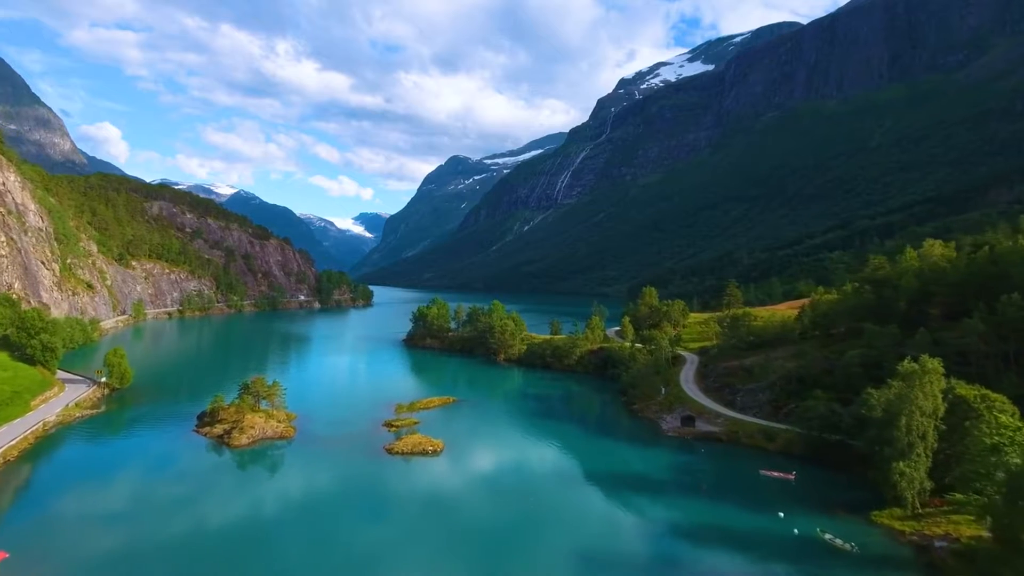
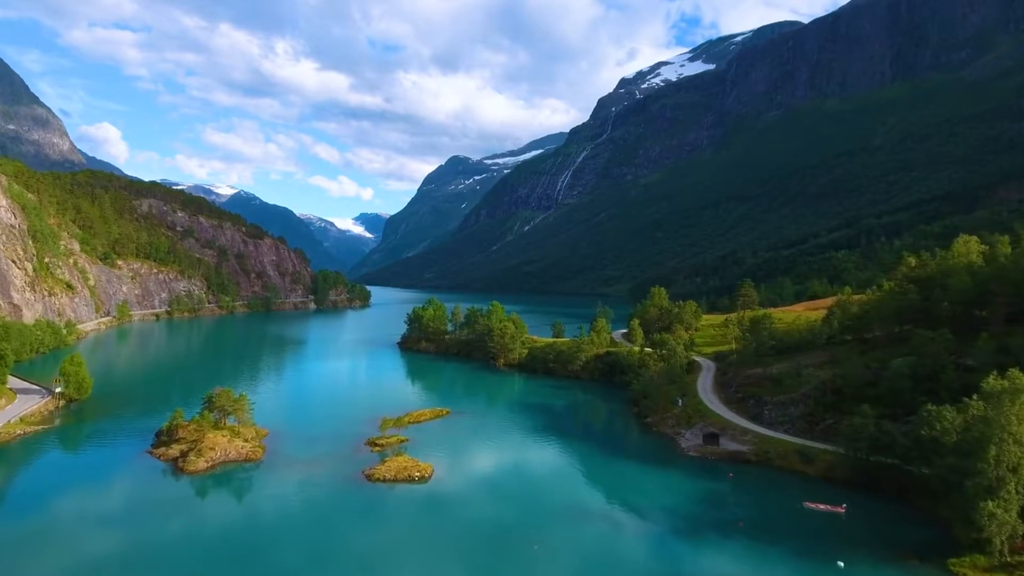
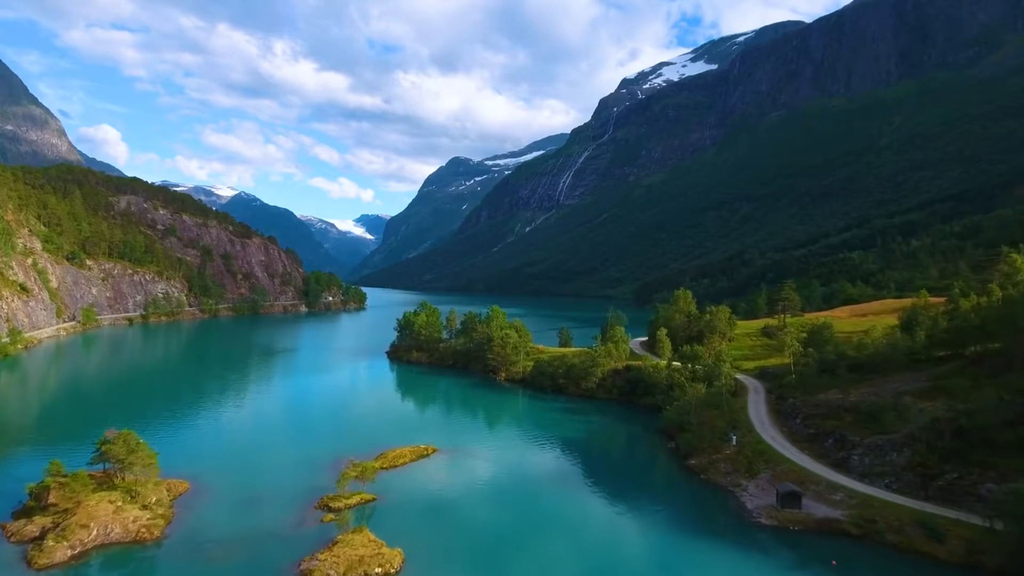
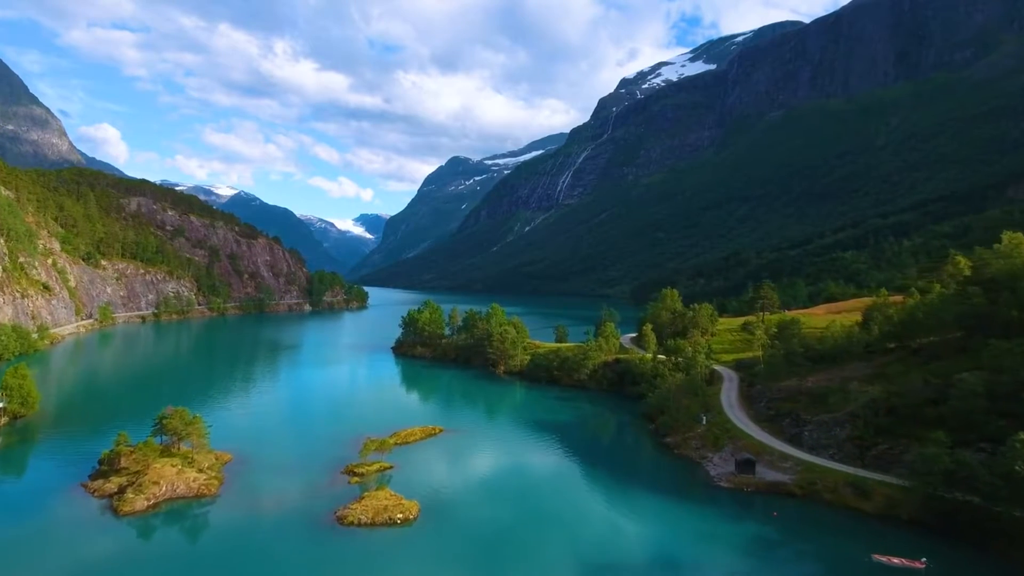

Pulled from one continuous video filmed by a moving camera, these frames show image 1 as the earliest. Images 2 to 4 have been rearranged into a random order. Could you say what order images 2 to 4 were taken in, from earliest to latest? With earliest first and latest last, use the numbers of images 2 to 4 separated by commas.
2, 4, 3
